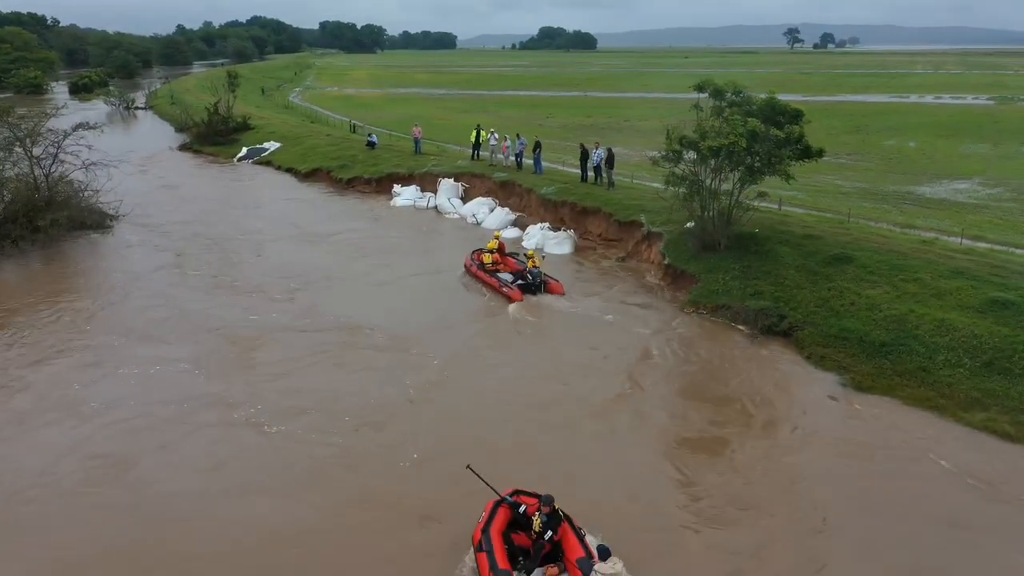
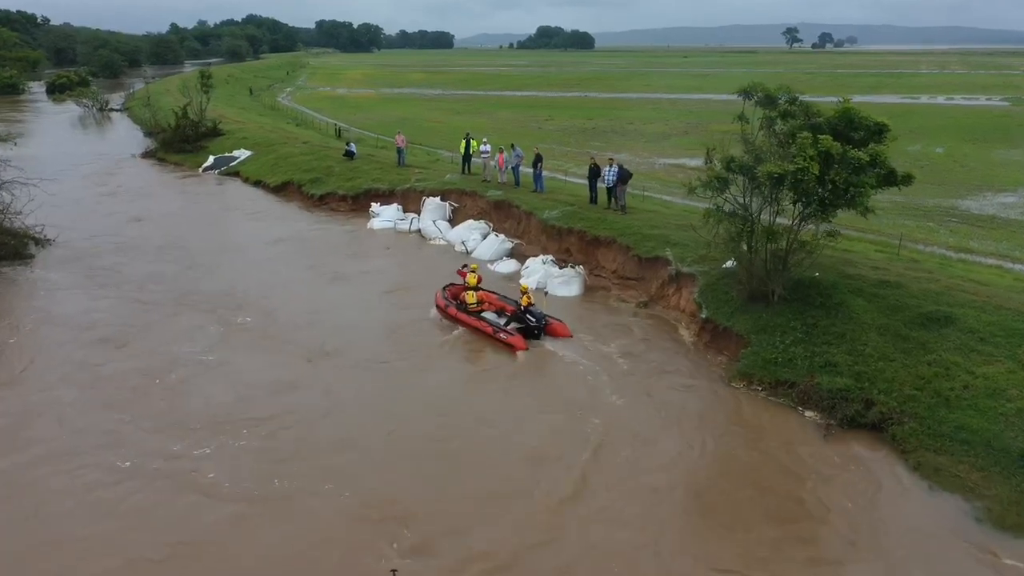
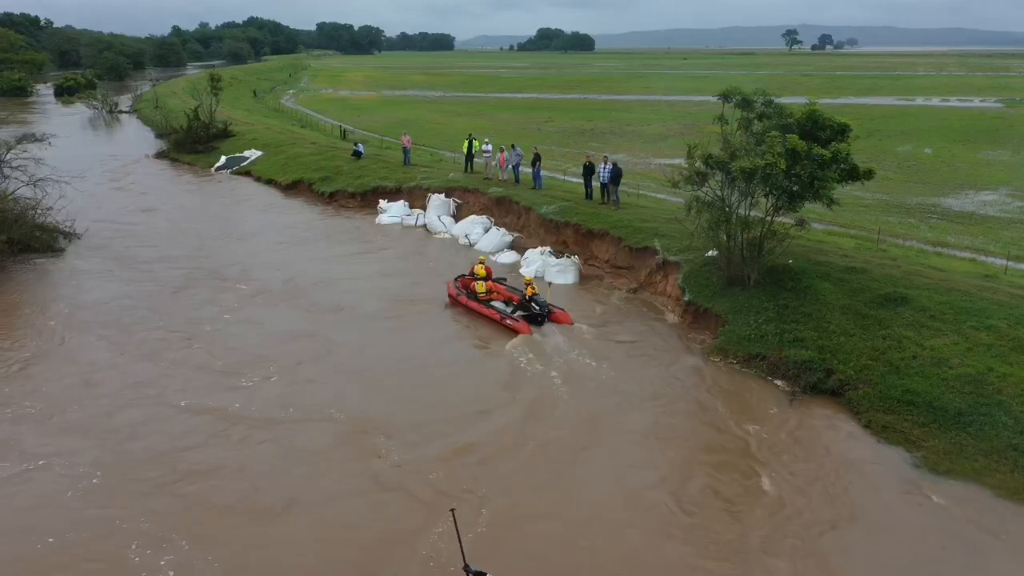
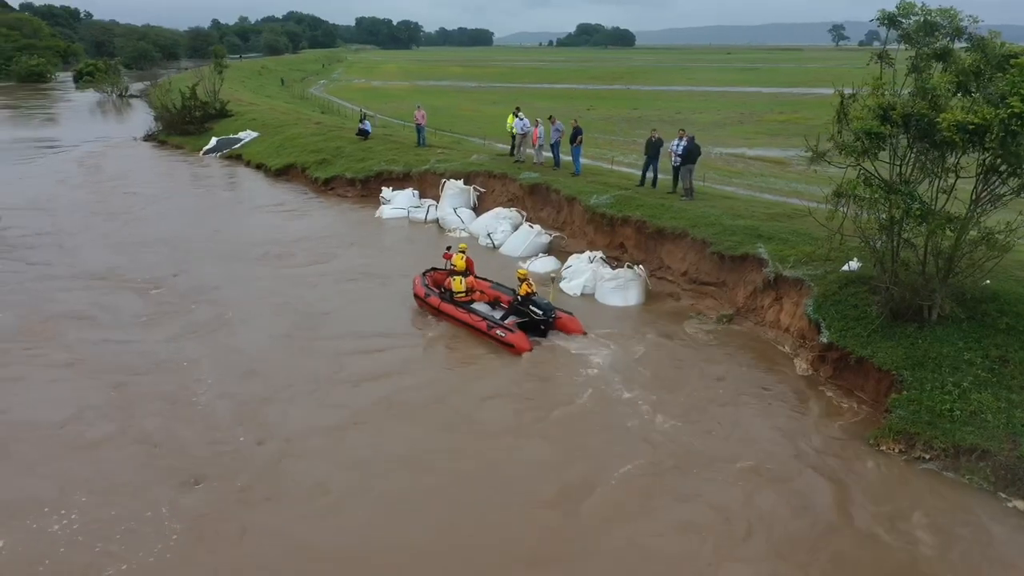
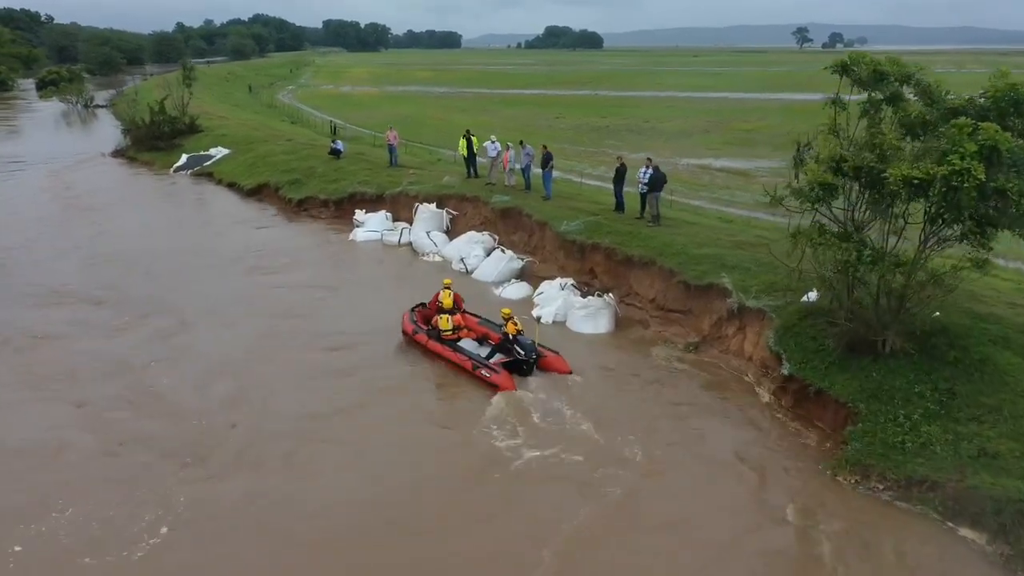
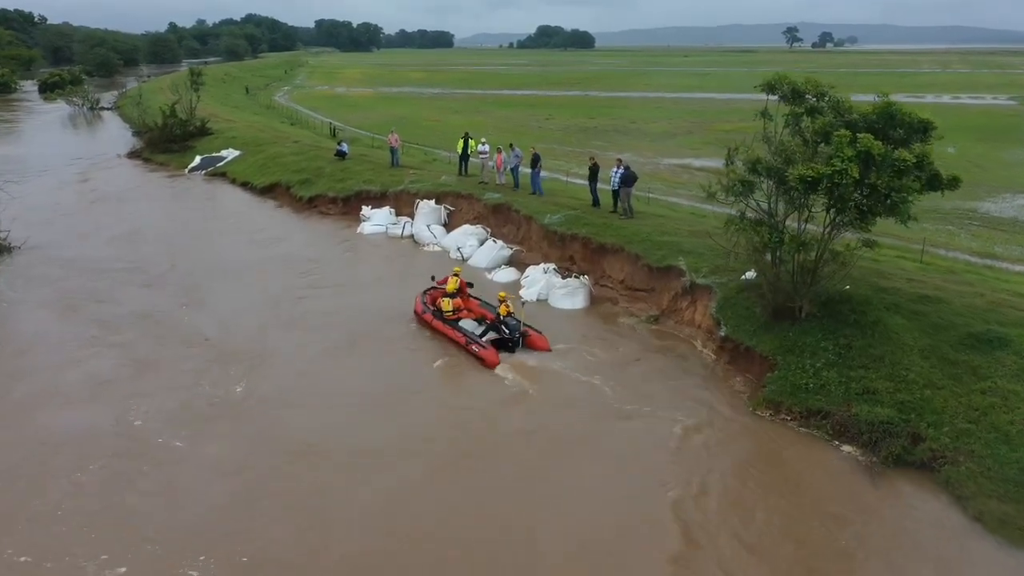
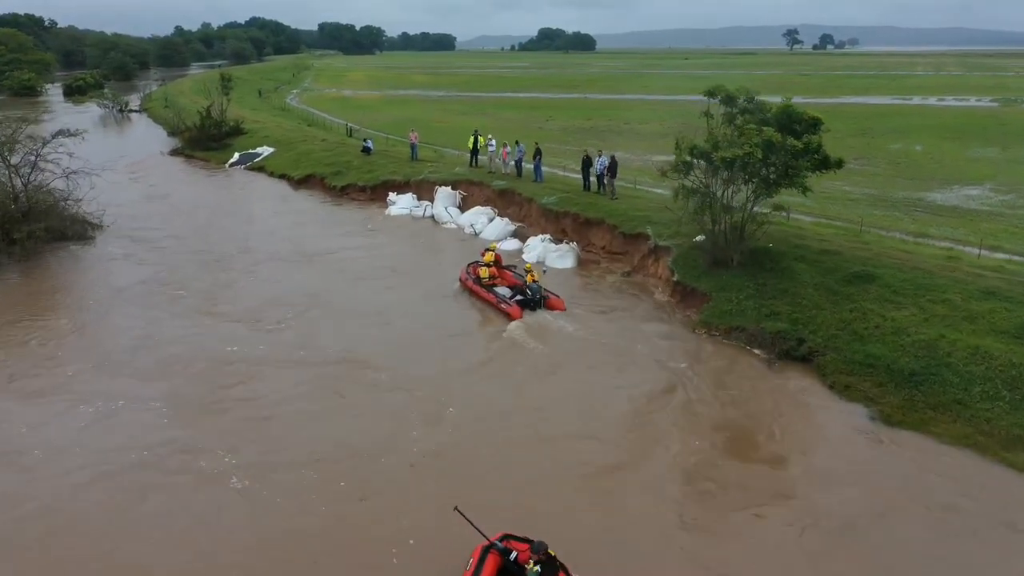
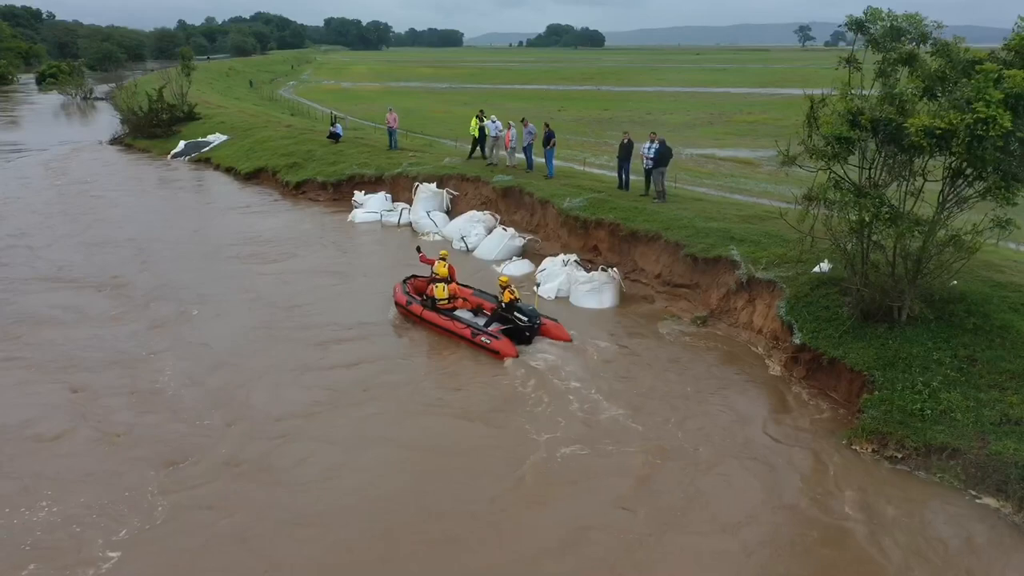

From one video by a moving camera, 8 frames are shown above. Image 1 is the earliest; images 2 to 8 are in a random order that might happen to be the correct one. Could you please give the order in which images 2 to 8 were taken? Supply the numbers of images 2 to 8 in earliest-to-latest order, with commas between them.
7, 3, 2, 6, 5, 8, 4
